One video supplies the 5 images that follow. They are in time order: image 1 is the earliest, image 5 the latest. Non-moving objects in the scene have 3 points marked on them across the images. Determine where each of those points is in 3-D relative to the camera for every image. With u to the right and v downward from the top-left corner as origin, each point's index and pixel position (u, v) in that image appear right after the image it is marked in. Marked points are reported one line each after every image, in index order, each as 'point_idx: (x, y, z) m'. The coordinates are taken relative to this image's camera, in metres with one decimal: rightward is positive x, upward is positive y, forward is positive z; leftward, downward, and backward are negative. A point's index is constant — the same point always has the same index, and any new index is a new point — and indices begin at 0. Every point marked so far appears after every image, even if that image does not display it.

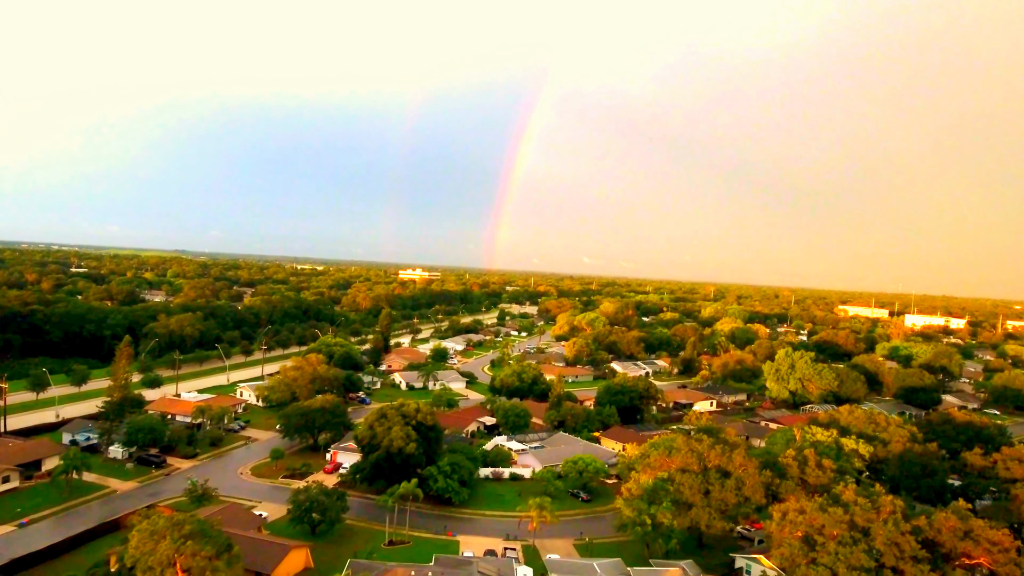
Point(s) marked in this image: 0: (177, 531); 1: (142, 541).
0: (-11.4, -8.1, +19.4) m
1: (-12.4, -8.4, +19.2) m
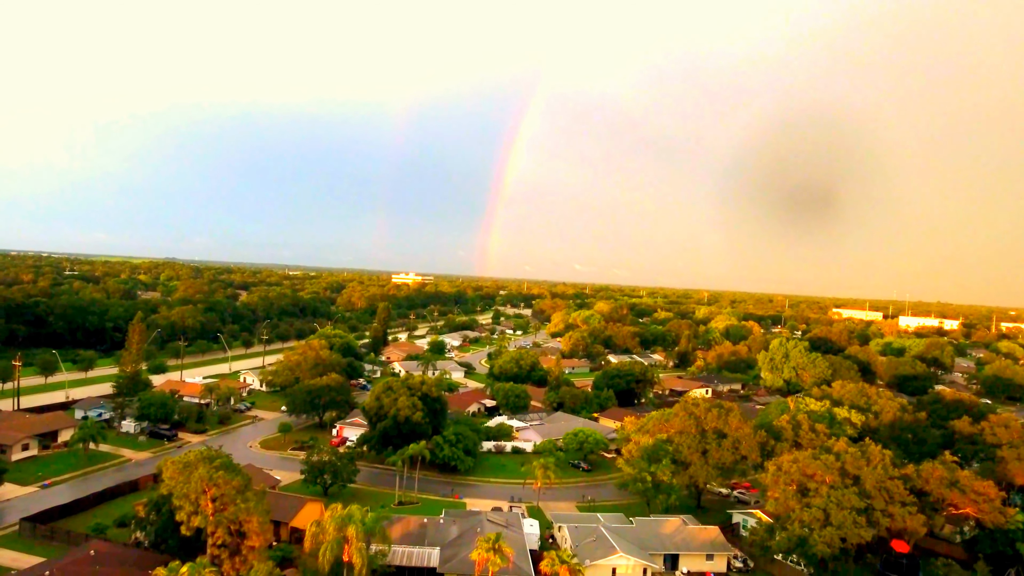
0: (-11.0, -6.3, +20.4) m
1: (-12.1, -6.6, +20.2) m
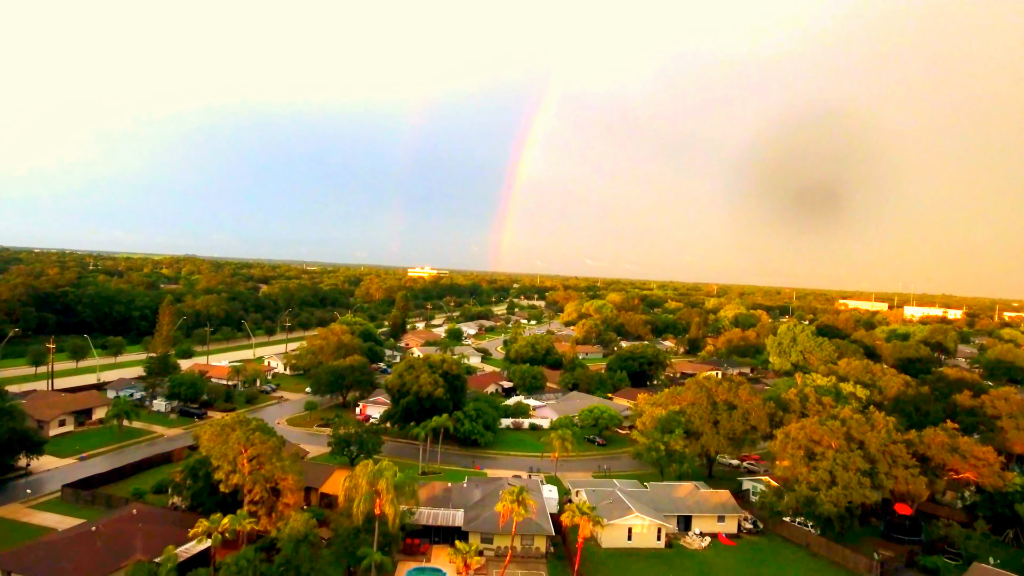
0: (-10.2, -5.2, +21.8) m
1: (-11.3, -5.5, +21.6) m
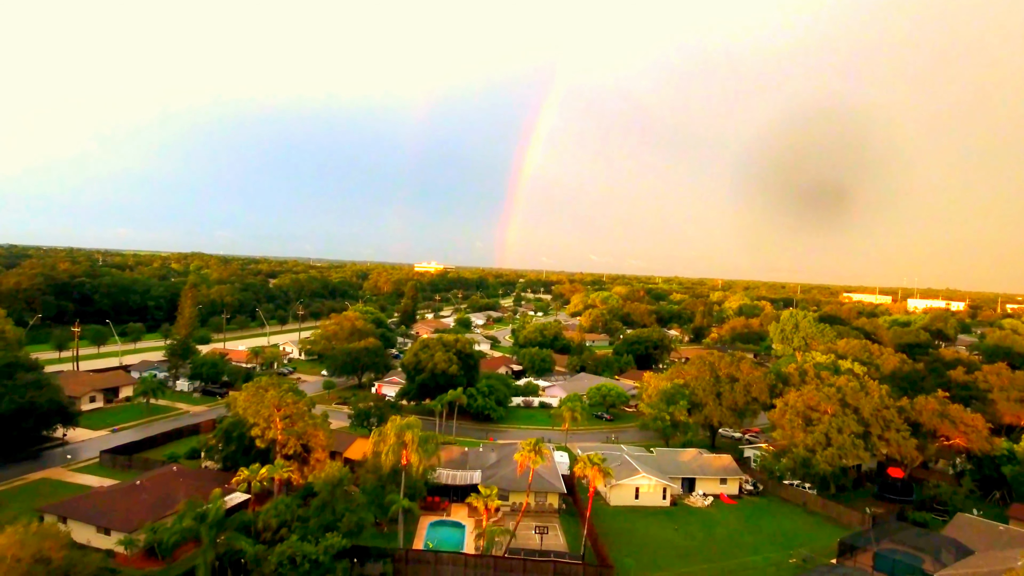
0: (-9.6, -4.1, +23.3) m
1: (-10.6, -4.4, +23.1) m
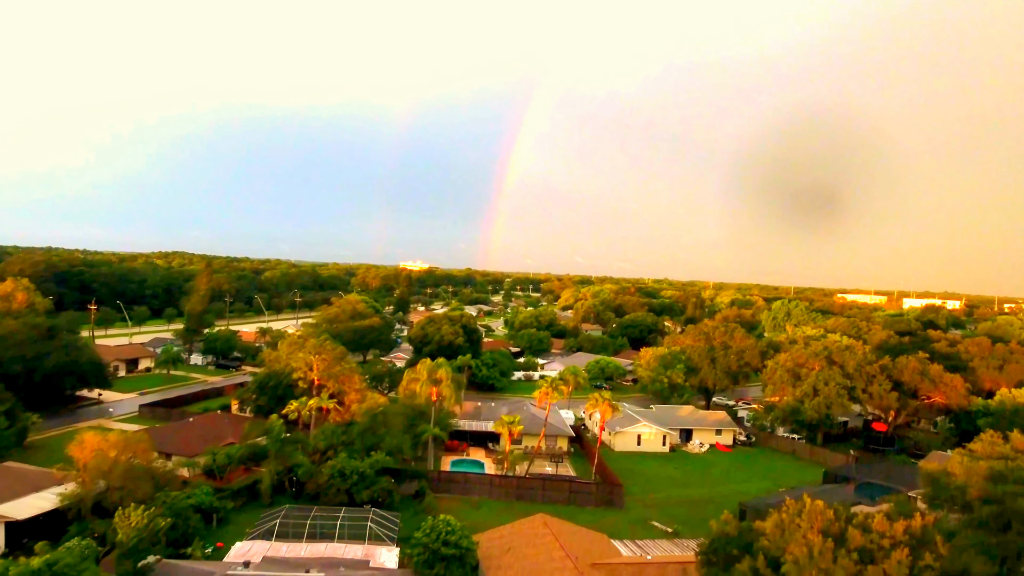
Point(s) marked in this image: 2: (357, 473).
0: (-8.9, -2.3, +25.5) m
1: (-10.0, -2.6, +25.2) m
2: (-5.1, -6.1, +18.8) m
